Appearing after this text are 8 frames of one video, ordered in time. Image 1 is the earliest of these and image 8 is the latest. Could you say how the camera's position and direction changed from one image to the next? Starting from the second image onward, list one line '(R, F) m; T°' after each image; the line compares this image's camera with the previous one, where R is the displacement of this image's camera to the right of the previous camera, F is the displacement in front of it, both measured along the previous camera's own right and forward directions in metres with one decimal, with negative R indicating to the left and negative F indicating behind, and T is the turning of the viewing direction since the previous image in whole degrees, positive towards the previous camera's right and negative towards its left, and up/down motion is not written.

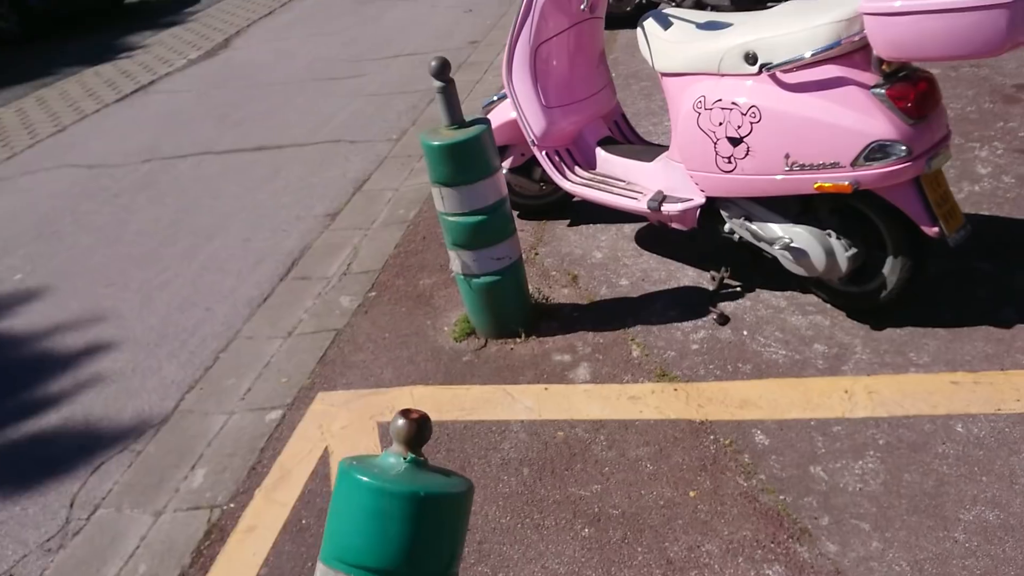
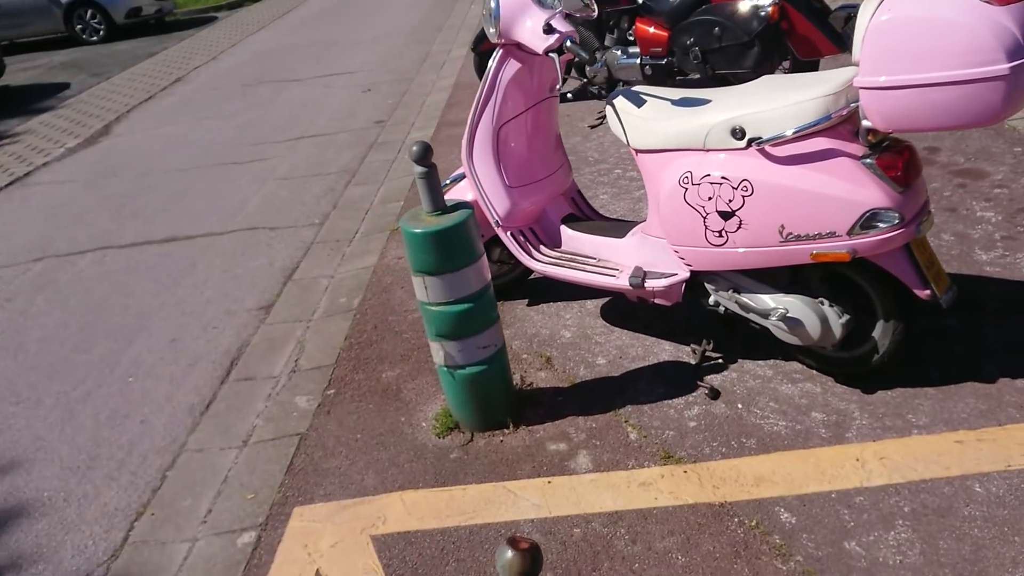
(-0.4, +0.2) m; +8°
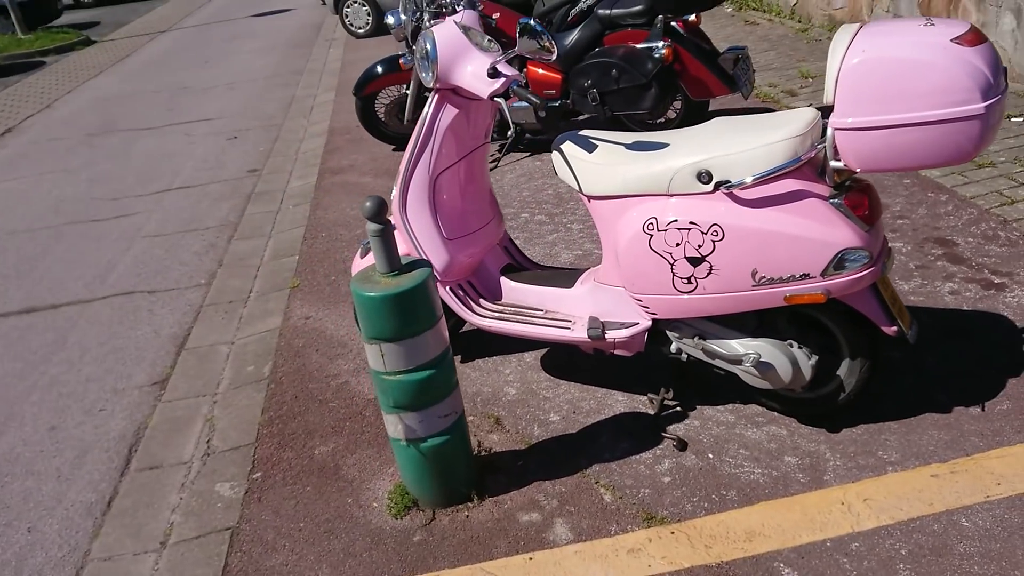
(-0.3, +0.2) m; +10°
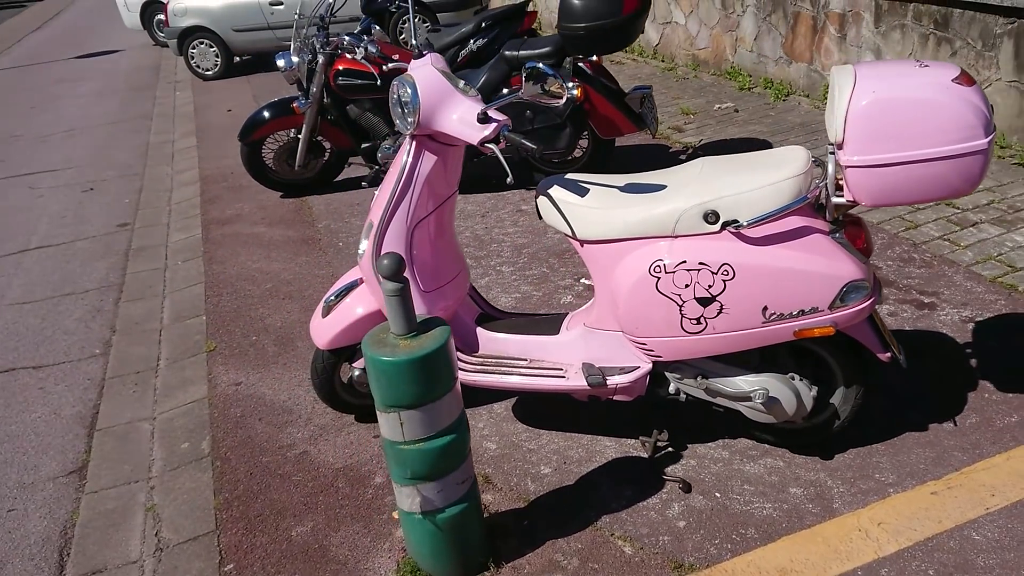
(-0.5, +0.2) m; +11°
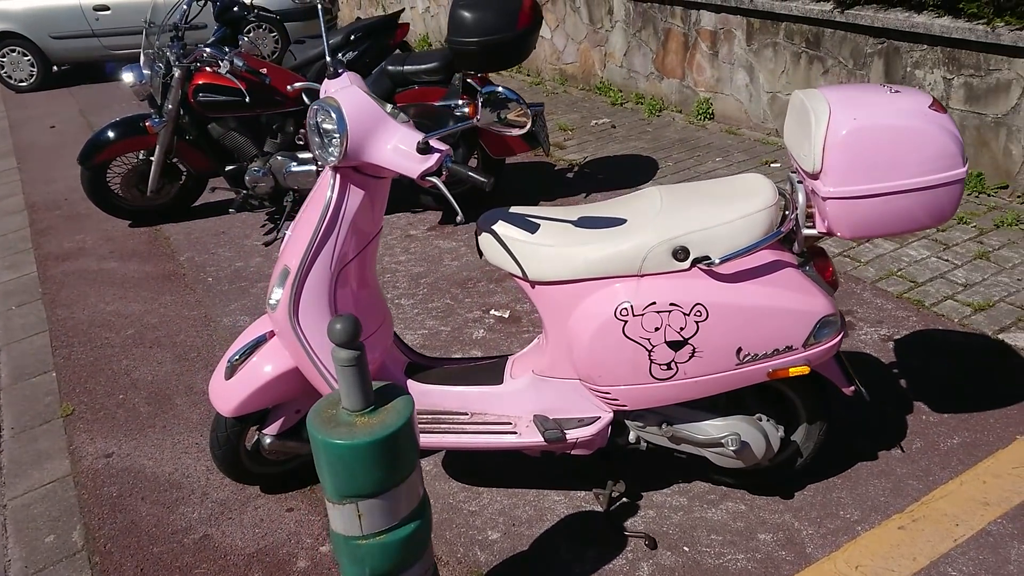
(-0.3, +0.3) m; +11°
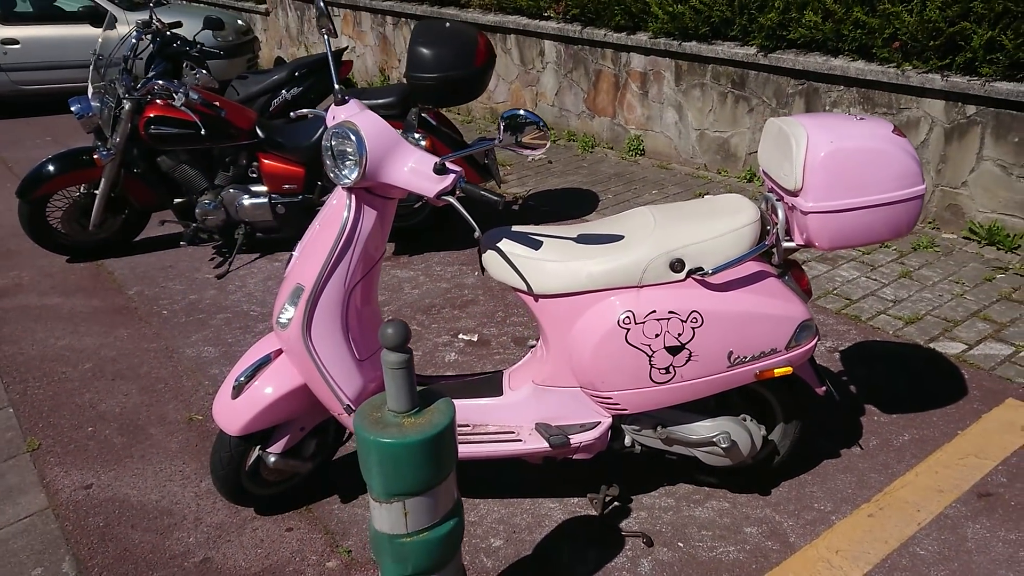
(-0.3, -0.1) m; +6°
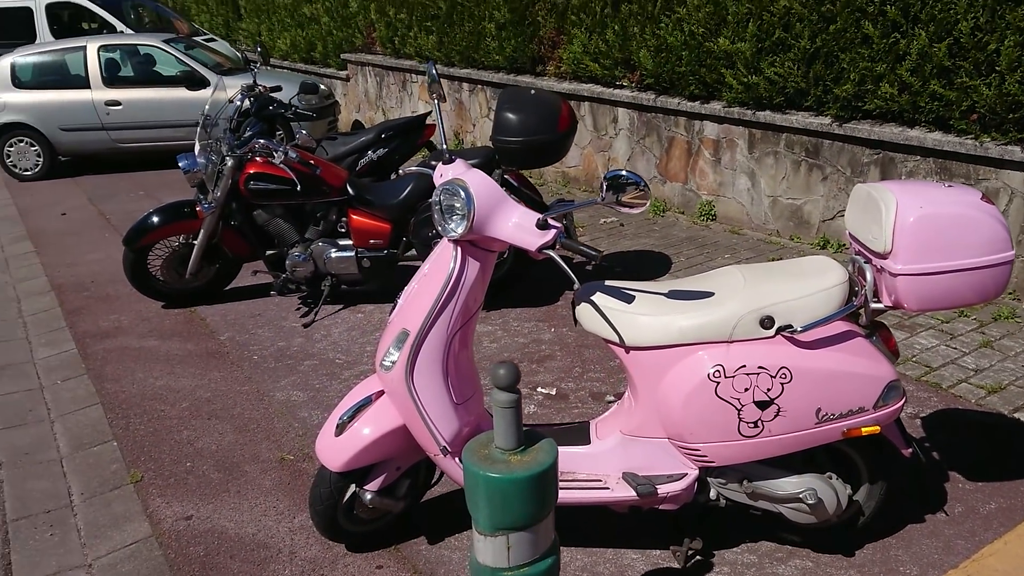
(-0.1, -0.1) m; -4°
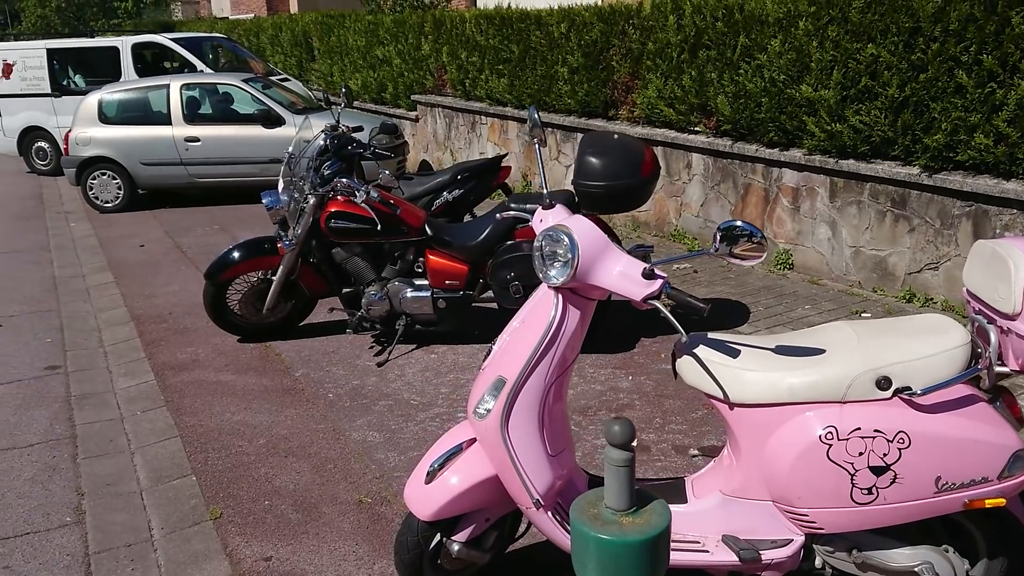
(-0.2, +0.1) m; -4°
